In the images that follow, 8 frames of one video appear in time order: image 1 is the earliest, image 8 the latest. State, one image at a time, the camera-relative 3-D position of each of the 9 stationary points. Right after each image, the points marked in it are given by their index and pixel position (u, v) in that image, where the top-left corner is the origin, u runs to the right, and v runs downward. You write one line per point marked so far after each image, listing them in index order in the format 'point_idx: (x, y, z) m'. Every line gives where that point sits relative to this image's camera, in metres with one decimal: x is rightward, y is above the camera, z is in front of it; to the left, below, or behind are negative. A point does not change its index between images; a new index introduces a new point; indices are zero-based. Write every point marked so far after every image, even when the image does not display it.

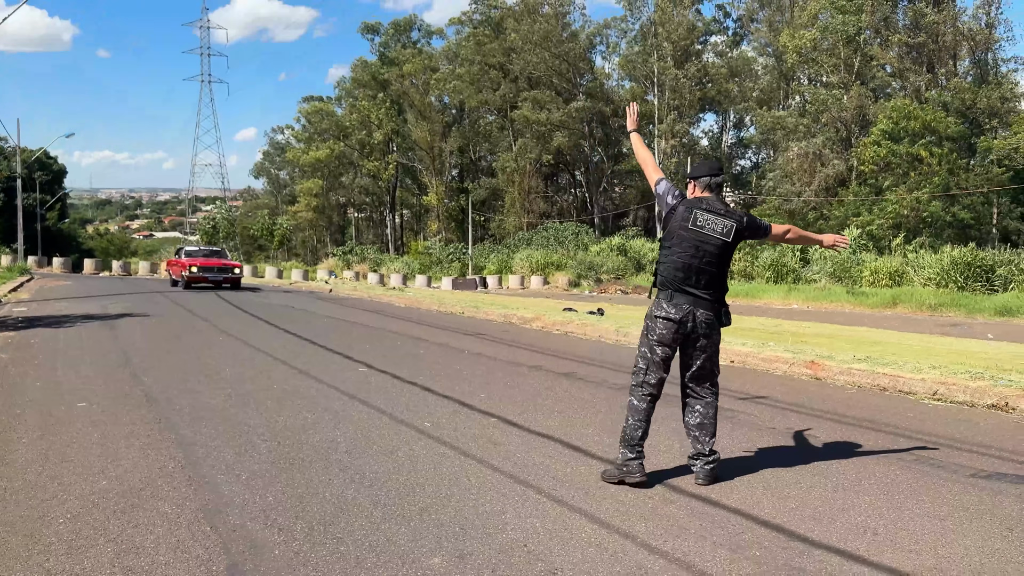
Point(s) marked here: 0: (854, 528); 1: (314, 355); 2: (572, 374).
0: (+1.6, -1.1, +3.8) m
1: (-2.3, -0.8, +9.8) m
2: (+0.7, -0.9, +8.5) m
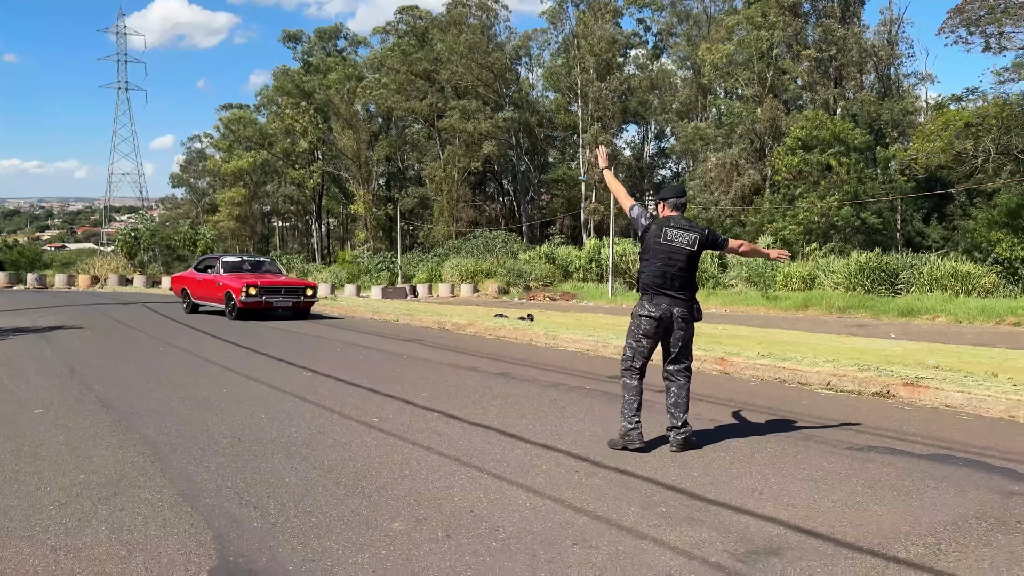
0: (+1.3, -1.1, +4.5) m
1: (-3.1, -0.9, +10.2) m
2: (0.0, -1.0, +9.2) m
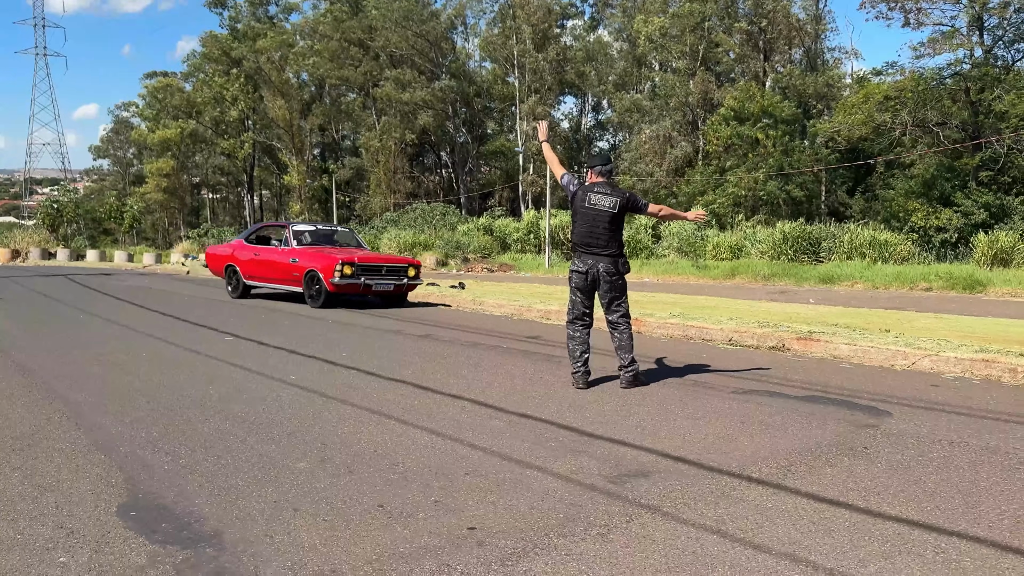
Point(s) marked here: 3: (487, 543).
0: (+0.7, -0.8, +4.9) m
1: (-4.1, -0.5, +10.2) m
2: (-1.0, -0.5, +9.5) m
3: (-0.1, -1.0, +3.1) m
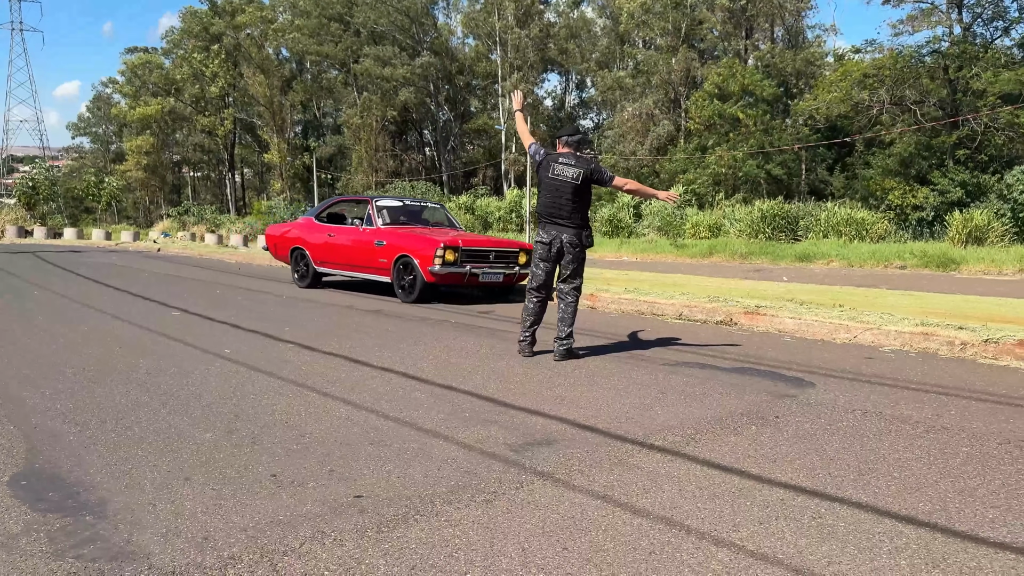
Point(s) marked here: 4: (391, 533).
0: (+0.2, -0.7, +4.9) m
1: (-4.7, -0.2, +10.1) m
2: (-1.5, -0.3, +9.4) m
3: (-0.5, -0.8, +3.1) m
4: (-0.4, -0.9, +2.9) m
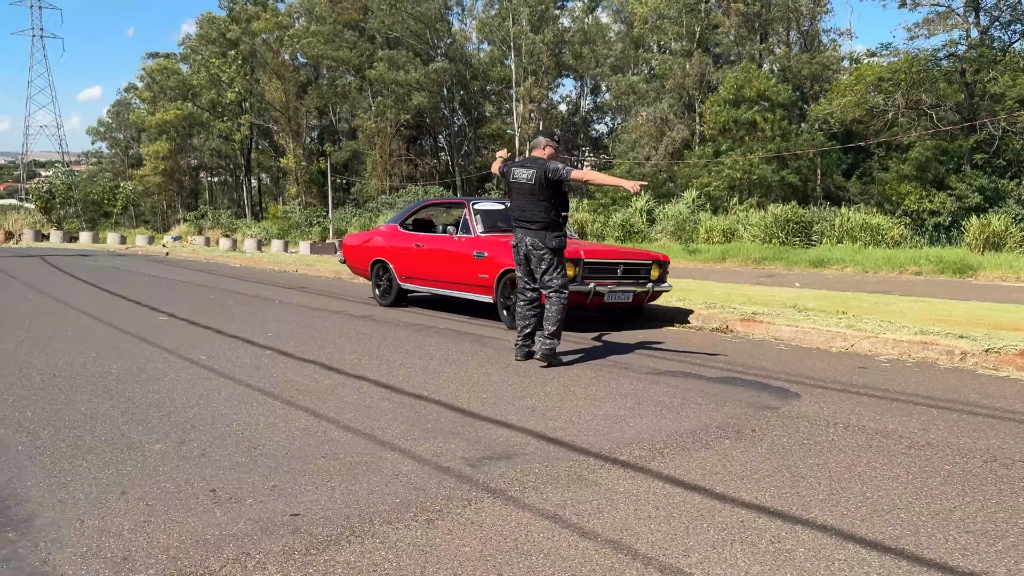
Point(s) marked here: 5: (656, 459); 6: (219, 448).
0: (+0.1, -0.7, +4.7) m
1: (-4.7, -0.3, +10.0) m
2: (-1.6, -0.3, +9.3) m
3: (-0.8, -0.9, +2.9) m
4: (-0.6, -0.9, +2.7) m
5: (+0.7, -0.8, +3.7) m
6: (-1.4, -0.8, +4.0) m
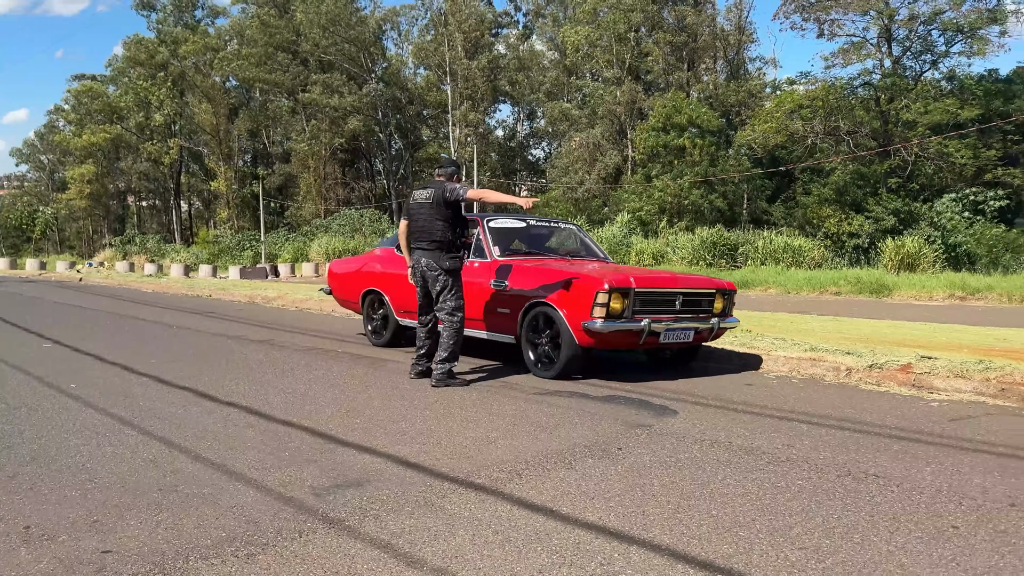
0: (-0.7, -0.8, +4.6) m
1: (-5.8, -0.6, +9.5) m
2: (-2.6, -0.6, +9.0) m
3: (-1.3, -0.9, +2.7) m
4: (-1.2, -1.0, +2.6) m
5: (0.0, -0.9, +3.6) m
6: (-2.1, -0.9, +3.7) m
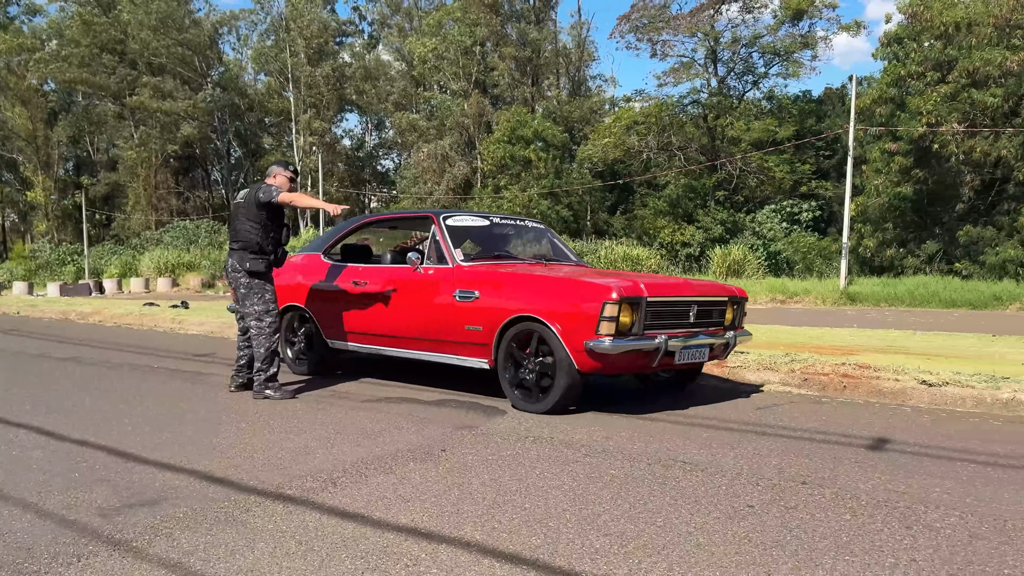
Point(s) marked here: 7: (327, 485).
0: (-1.6, -0.8, +4.3) m
1: (-7.6, -0.8, +8.3) m
2: (-4.4, -0.7, +8.3) m
3: (-2.0, -0.9, +2.4) m
4: (-1.8, -1.0, +2.2) m
5: (-0.8, -0.9, +3.5) m
6: (-2.9, -0.9, +3.2) m
7: (-0.8, -0.9, +3.6) m
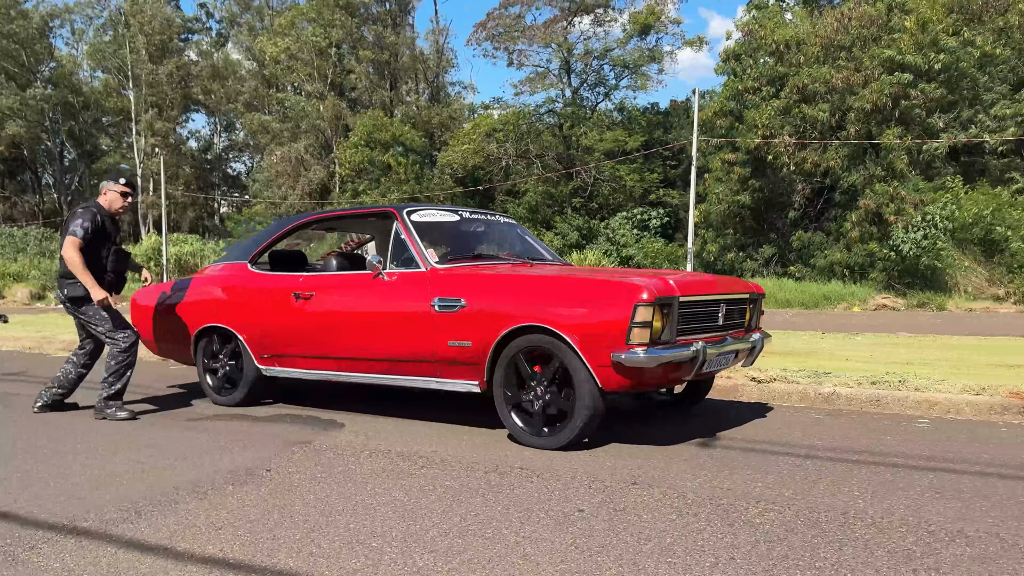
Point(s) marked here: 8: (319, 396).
0: (-2.4, -0.9, +3.8) m
1: (-9.0, -0.9, +6.8) m
2: (-5.8, -0.8, +7.4) m
3: (-2.4, -1.0, +1.9) m
4: (-2.3, -1.0, +1.7) m
5: (-1.5, -0.9, +3.2) m
6: (-3.5, -1.0, +2.6) m
7: (-1.5, -0.9, +3.3) m
8: (-1.7, -0.8, +6.4) m
